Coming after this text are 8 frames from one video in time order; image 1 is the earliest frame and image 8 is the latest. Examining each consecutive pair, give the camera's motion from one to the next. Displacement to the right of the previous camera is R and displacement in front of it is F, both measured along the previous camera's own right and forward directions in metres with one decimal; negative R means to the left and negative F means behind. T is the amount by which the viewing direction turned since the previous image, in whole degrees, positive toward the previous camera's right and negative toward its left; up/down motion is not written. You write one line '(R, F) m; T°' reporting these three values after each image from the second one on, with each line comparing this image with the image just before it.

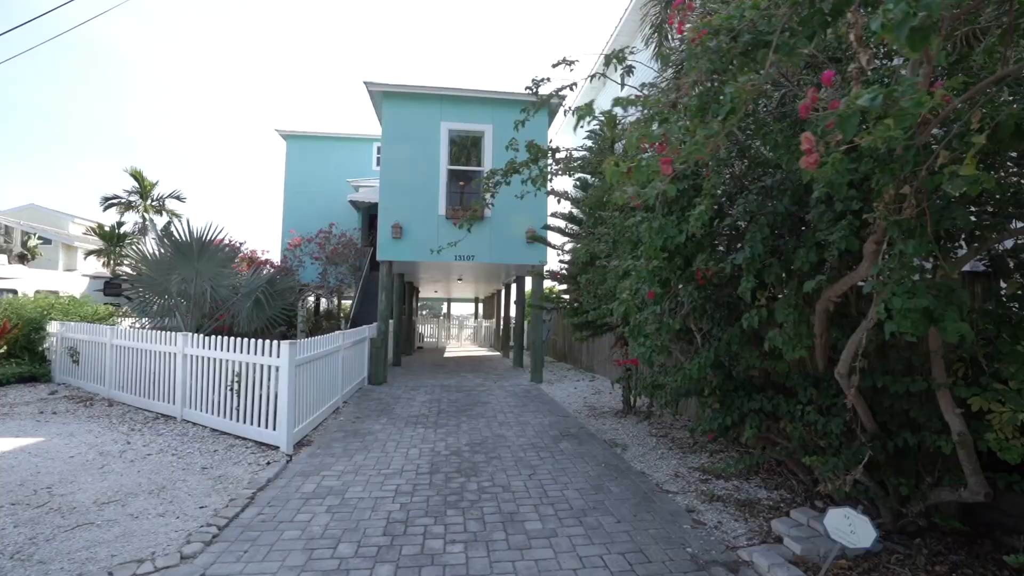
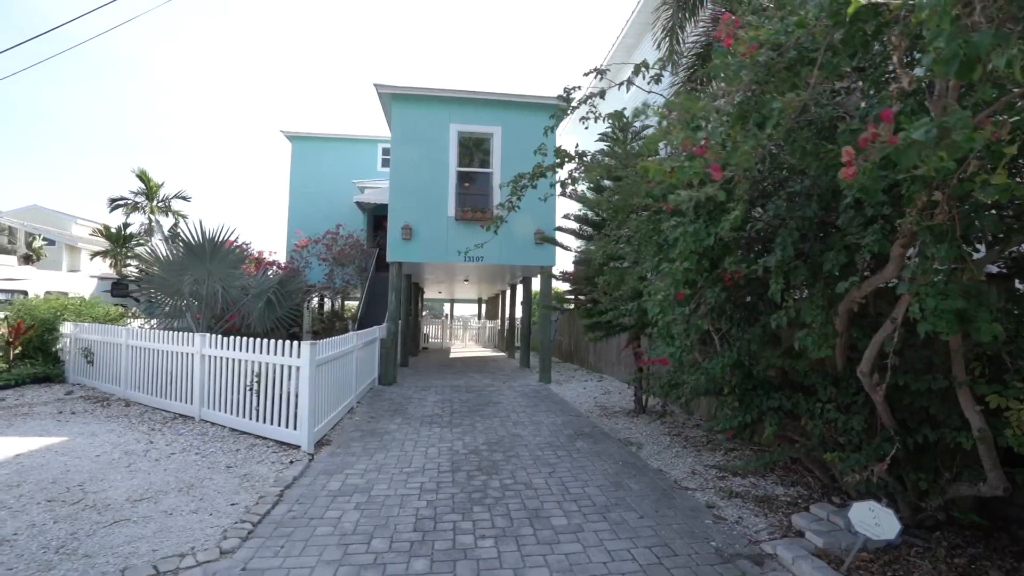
(-0.2, -0.1) m; 0°
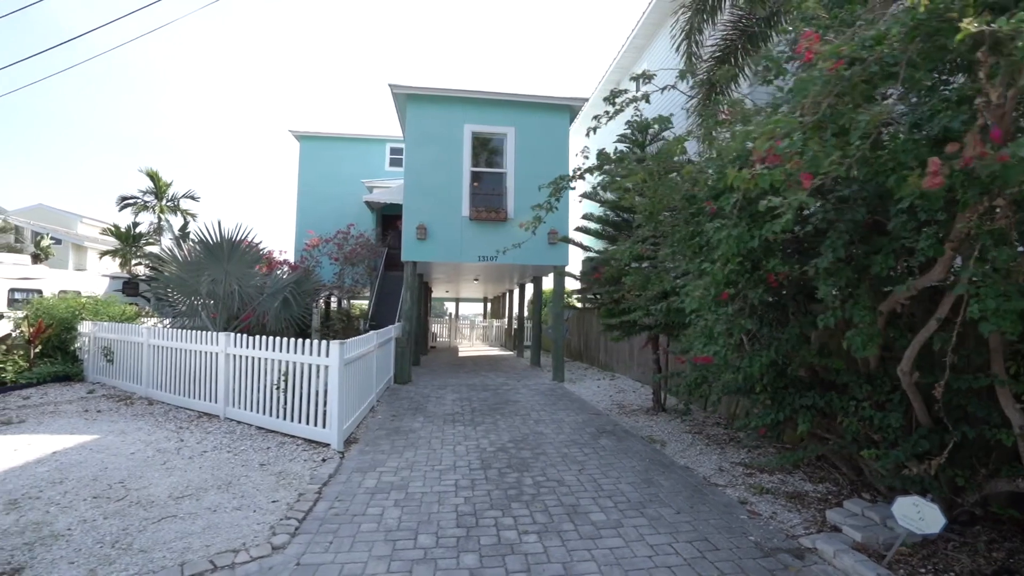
(-0.4, -0.1) m; 0°
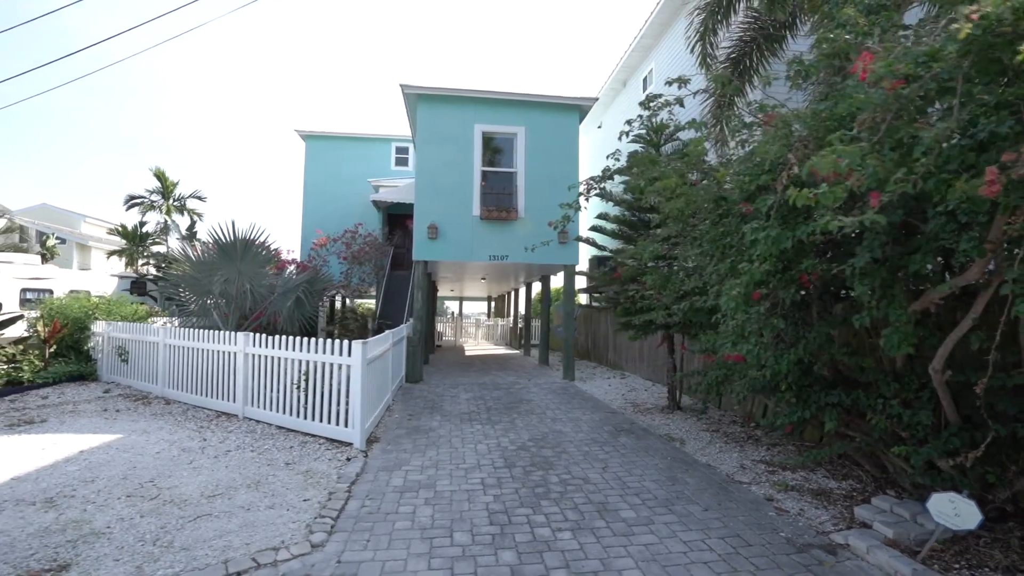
(-0.3, 0.0) m; 0°
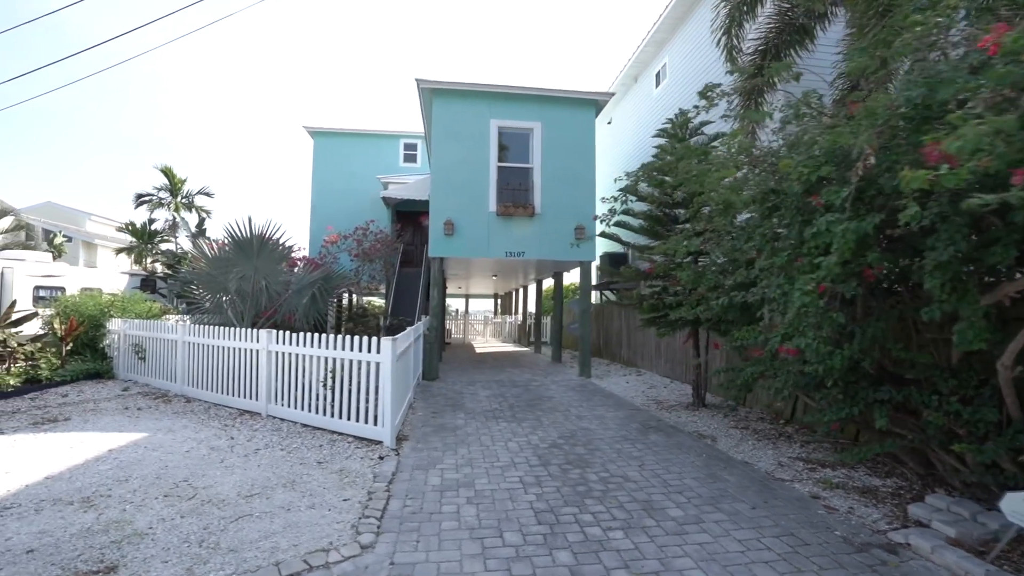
(-0.4, +0.1) m; 0°
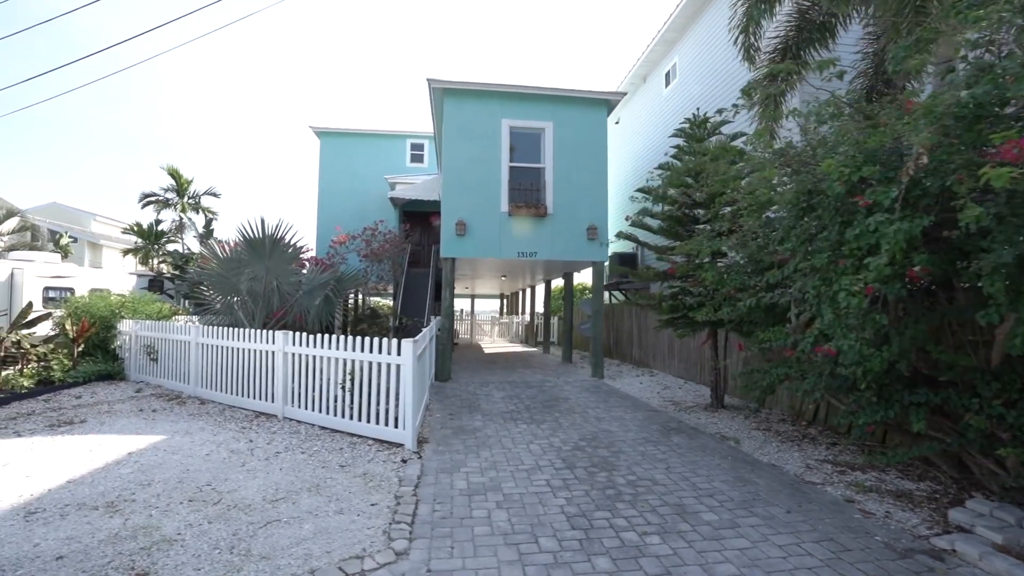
(-0.3, +0.1) m; 0°
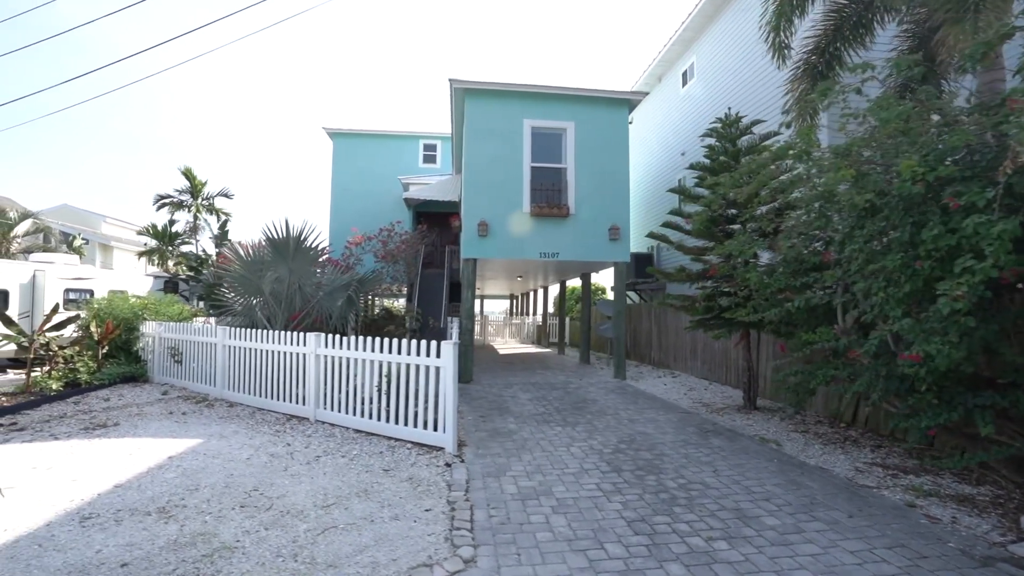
(-0.5, +0.1) m; 0°
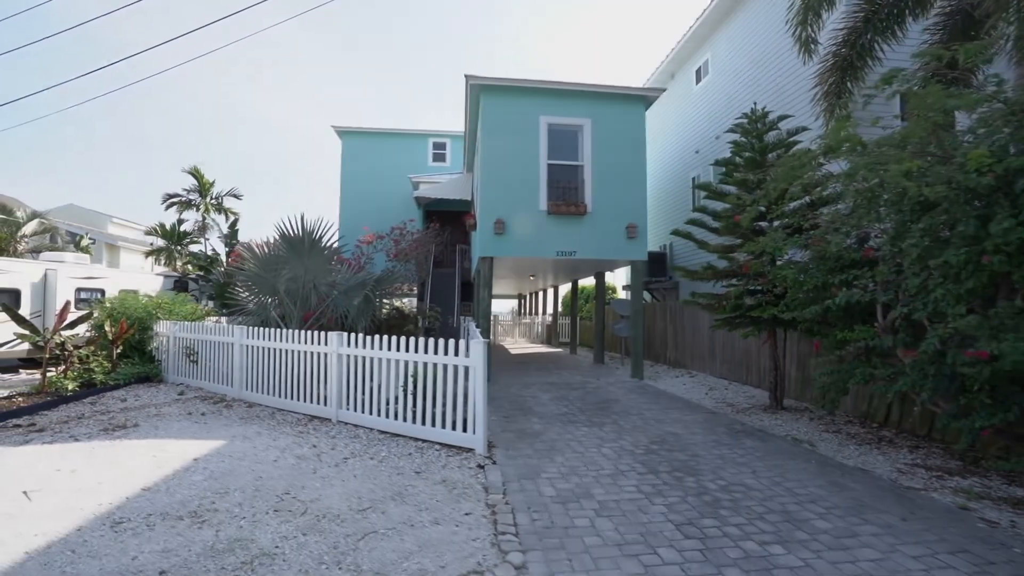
(-0.4, +0.1) m; 0°
